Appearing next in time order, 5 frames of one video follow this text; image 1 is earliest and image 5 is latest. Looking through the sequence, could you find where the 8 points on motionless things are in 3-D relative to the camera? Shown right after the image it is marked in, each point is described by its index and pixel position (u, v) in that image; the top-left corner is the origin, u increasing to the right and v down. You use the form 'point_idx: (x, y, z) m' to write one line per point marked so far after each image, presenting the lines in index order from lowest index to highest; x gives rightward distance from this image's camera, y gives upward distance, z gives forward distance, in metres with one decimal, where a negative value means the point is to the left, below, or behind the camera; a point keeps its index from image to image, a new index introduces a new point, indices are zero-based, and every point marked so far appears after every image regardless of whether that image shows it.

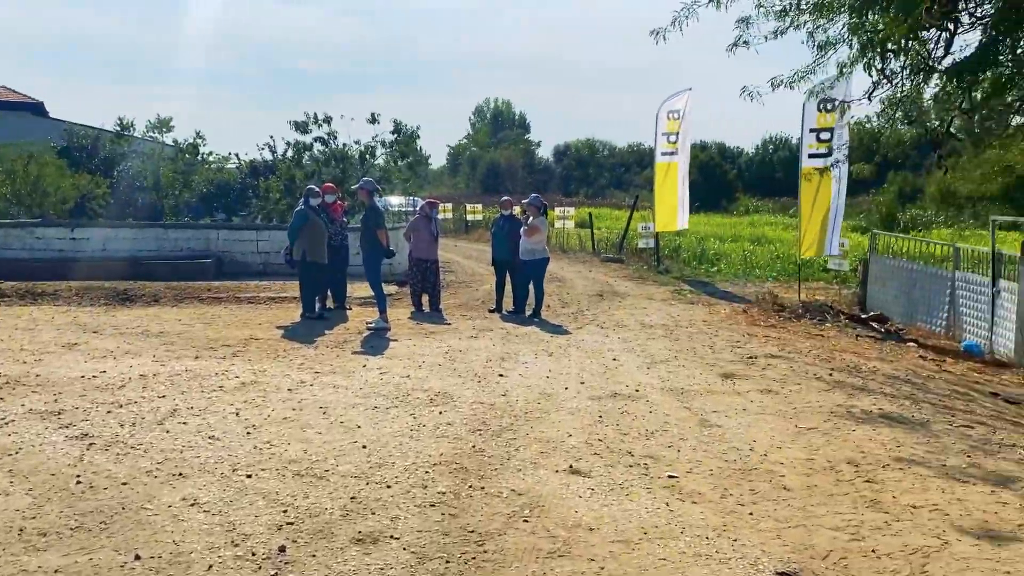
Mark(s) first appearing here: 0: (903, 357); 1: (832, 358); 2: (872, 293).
0: (+4.5, -0.8, +10.2) m
1: (+3.3, -0.7, +9.1) m
2: (+5.8, 0.0, +14.3) m
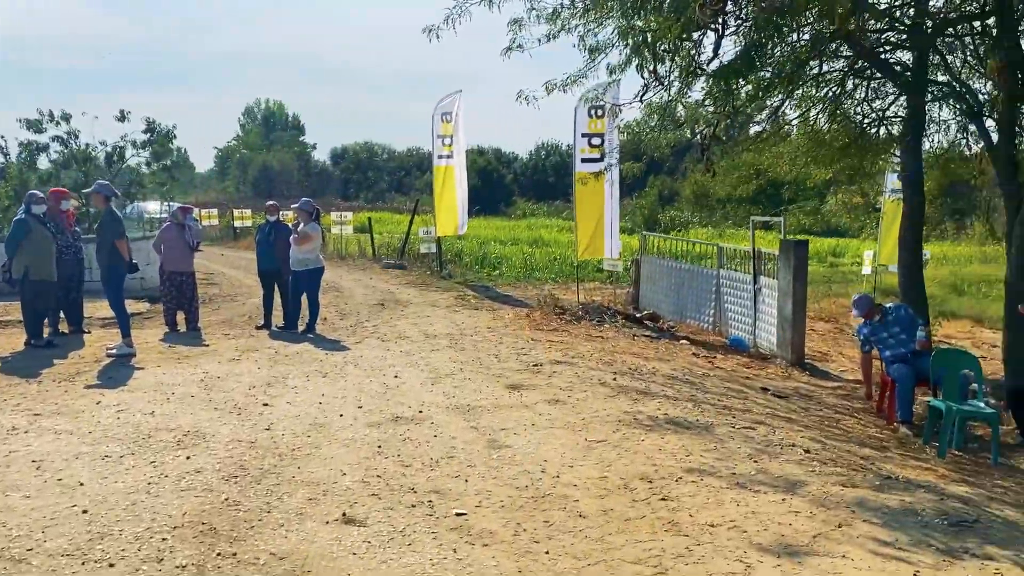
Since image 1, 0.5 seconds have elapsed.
0: (+2.0, -0.8, +10.4) m
1: (+1.1, -0.8, +9.1) m
2: (+2.2, 0.0, +14.6) m
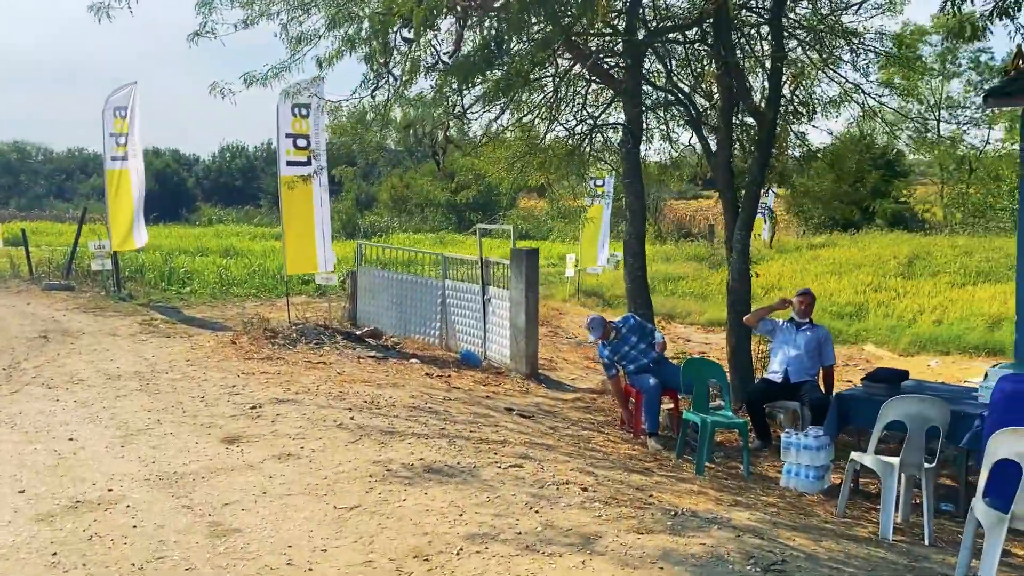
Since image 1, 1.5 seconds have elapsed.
0: (-1.1, -1.0, +9.5) m
1: (-1.5, -0.9, +8.0) m
2: (-2.3, -0.3, +13.6) m
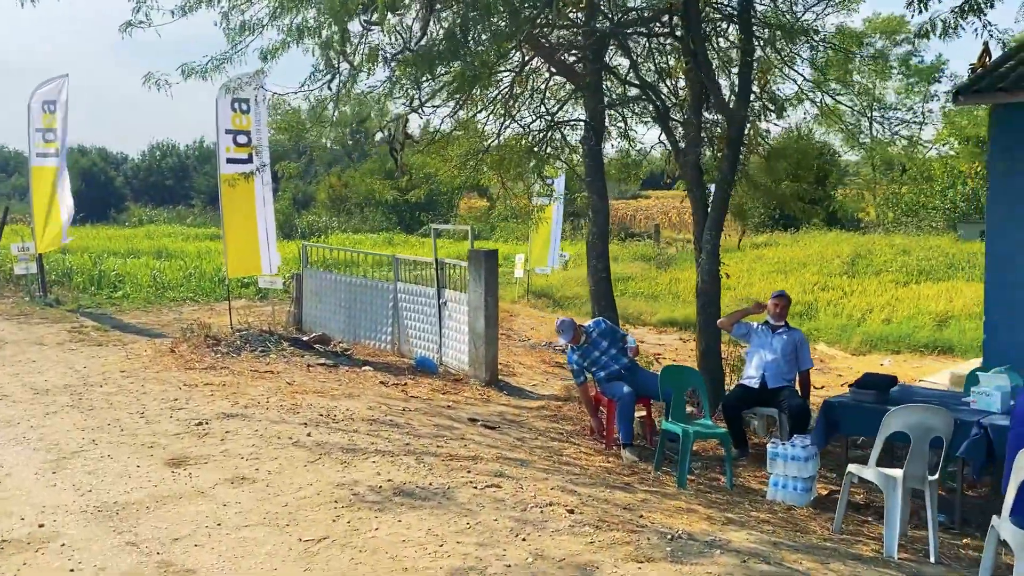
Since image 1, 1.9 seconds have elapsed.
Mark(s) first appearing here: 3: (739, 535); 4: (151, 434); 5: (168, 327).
0: (-1.5, -1.0, +9.0) m
1: (-1.8, -1.0, +7.5) m
2: (-3.0, -0.3, +13.0) m
3: (+1.2, -1.3, +4.8) m
4: (-2.6, -1.1, +6.4) m
5: (-5.1, -0.6, +13.1) m
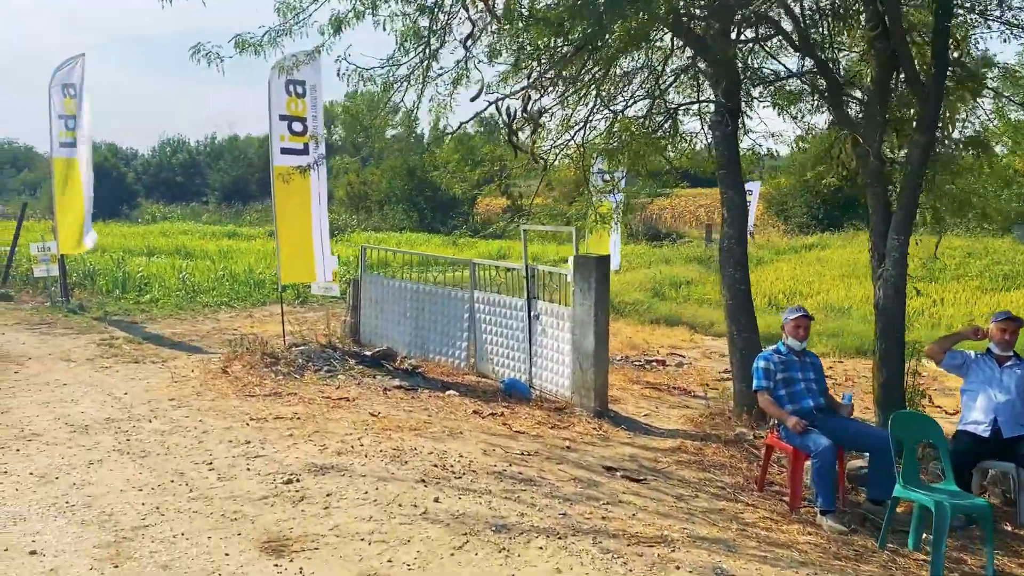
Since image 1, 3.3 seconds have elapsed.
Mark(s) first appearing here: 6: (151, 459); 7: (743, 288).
0: (-0.4, -1.1, +7.6) m
1: (-0.7, -1.1, +6.0) m
2: (-1.9, -0.4, +11.6) m
3: (+2.2, -1.5, +3.3) m
4: (-1.6, -1.2, +4.9) m
5: (-4.0, -0.7, +11.7) m
6: (-2.3, -1.1, +5.7) m
7: (+2.0, 0.0, +7.8) m
